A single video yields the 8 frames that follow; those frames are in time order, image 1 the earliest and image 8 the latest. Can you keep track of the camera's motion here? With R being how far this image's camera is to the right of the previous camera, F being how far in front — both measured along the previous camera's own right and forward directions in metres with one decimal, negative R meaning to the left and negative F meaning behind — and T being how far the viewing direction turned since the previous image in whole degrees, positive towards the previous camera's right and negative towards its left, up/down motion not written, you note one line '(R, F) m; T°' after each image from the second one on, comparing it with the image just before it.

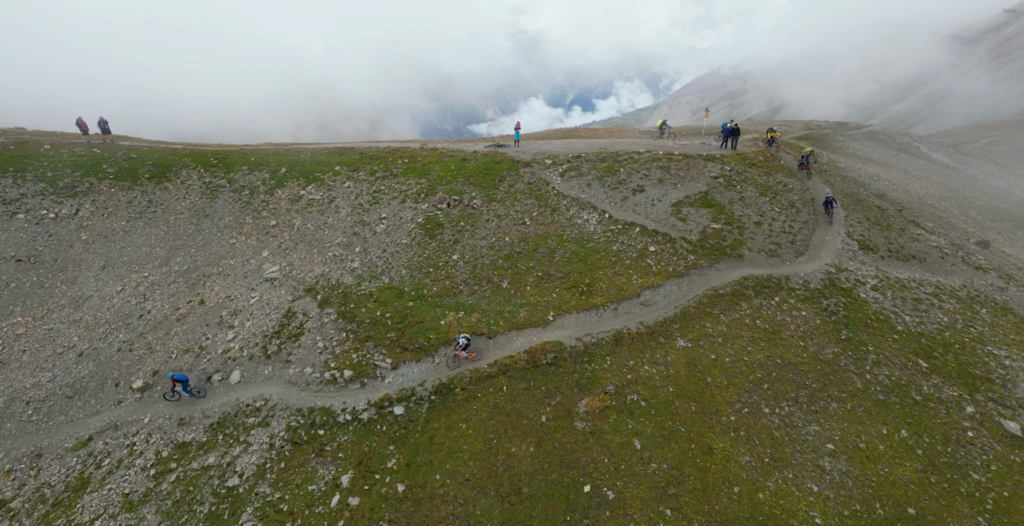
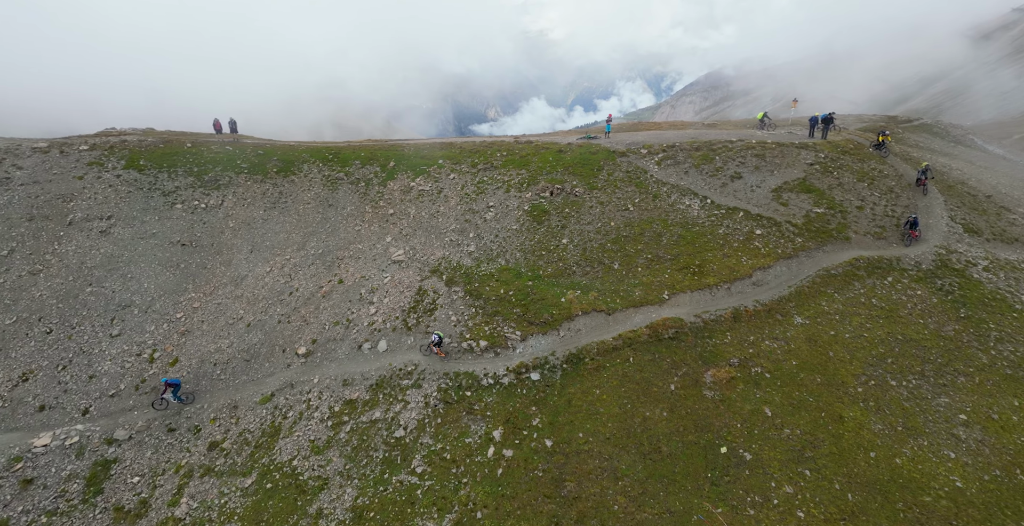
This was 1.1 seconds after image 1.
(-6.7, -3.1) m; -4°
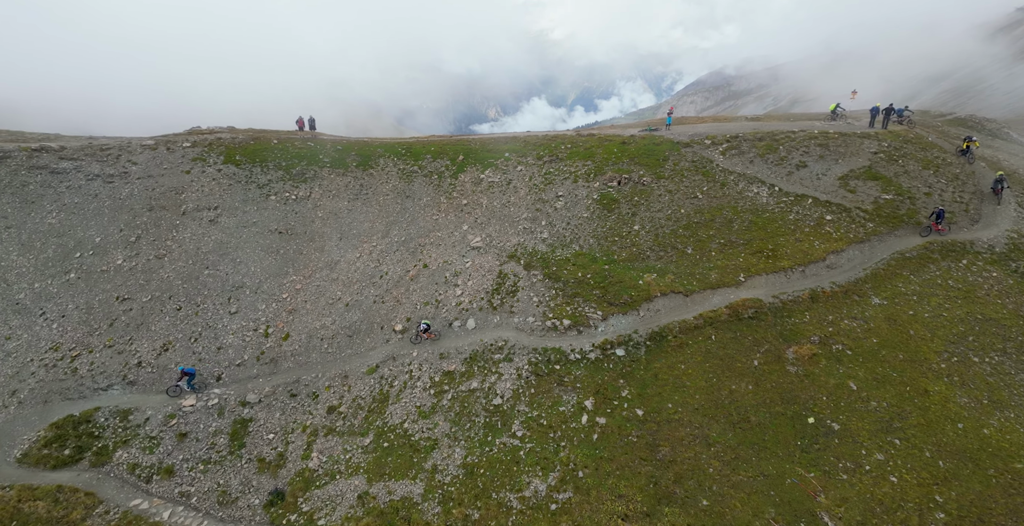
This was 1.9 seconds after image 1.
(-4.7, -2.7) m; -3°
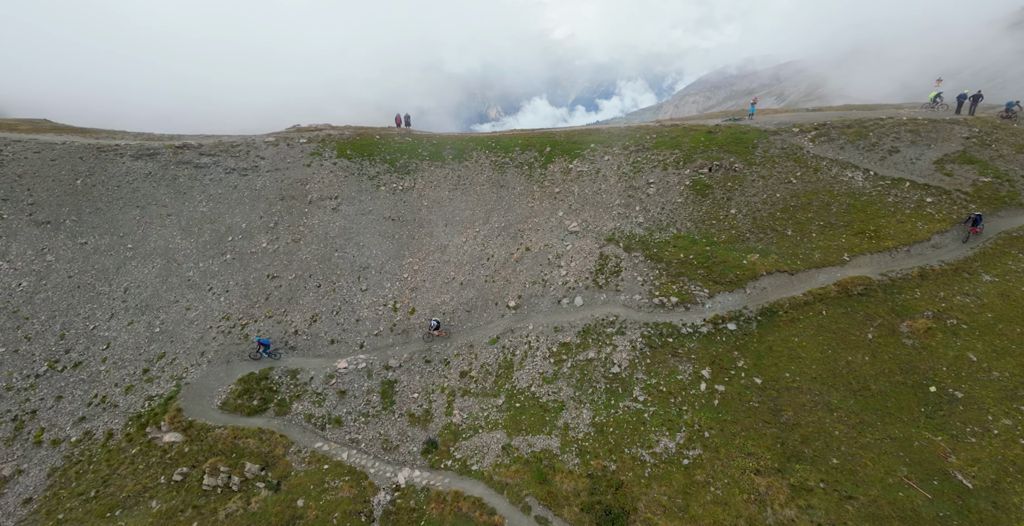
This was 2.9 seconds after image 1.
(-6.4, -3.4) m; -4°
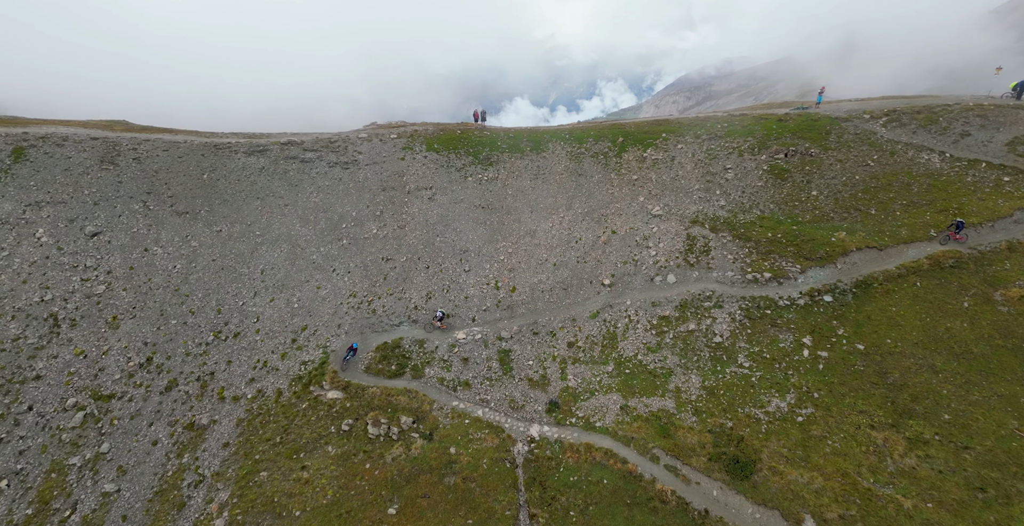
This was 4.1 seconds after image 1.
(-6.9, -3.6) m; -3°
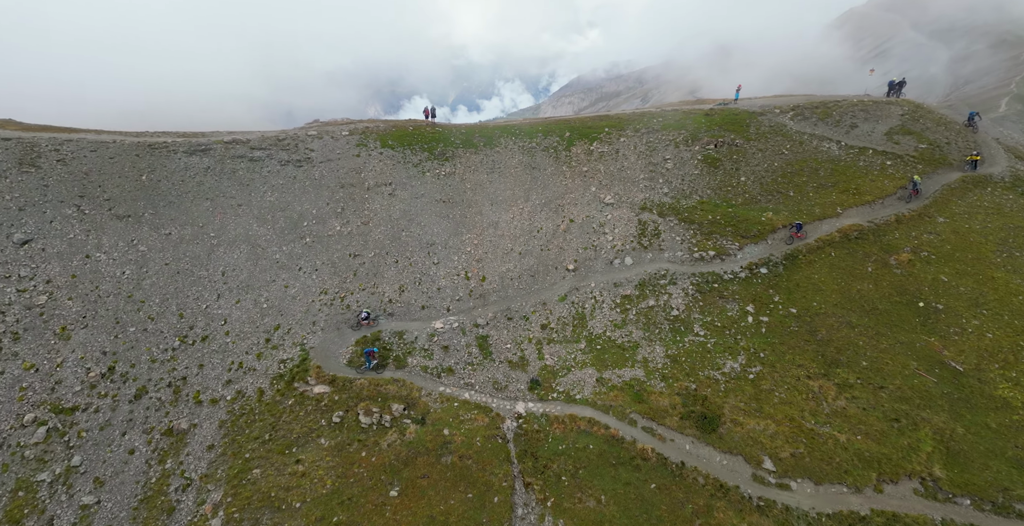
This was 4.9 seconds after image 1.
(-3.7, -1.6) m; +8°
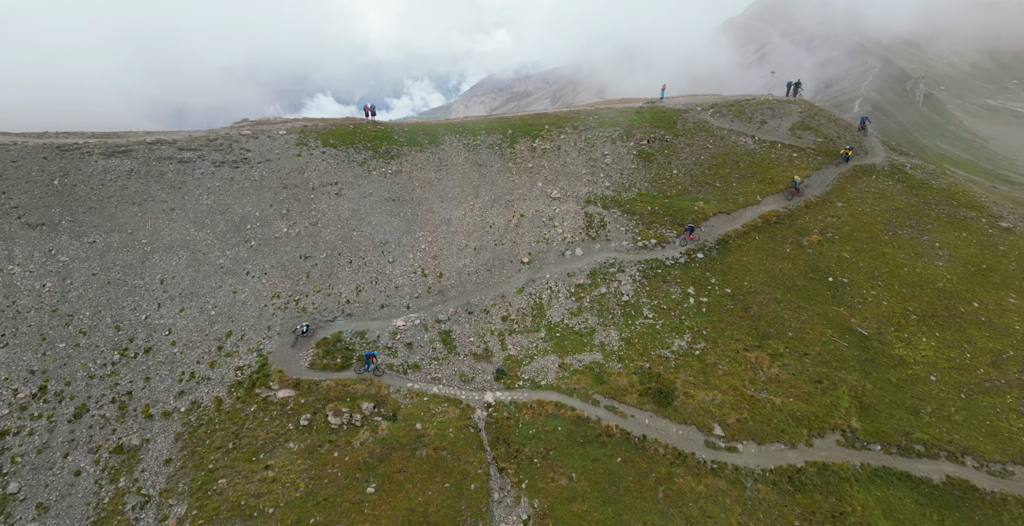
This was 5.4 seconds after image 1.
(-2.4, -0.9) m; +8°
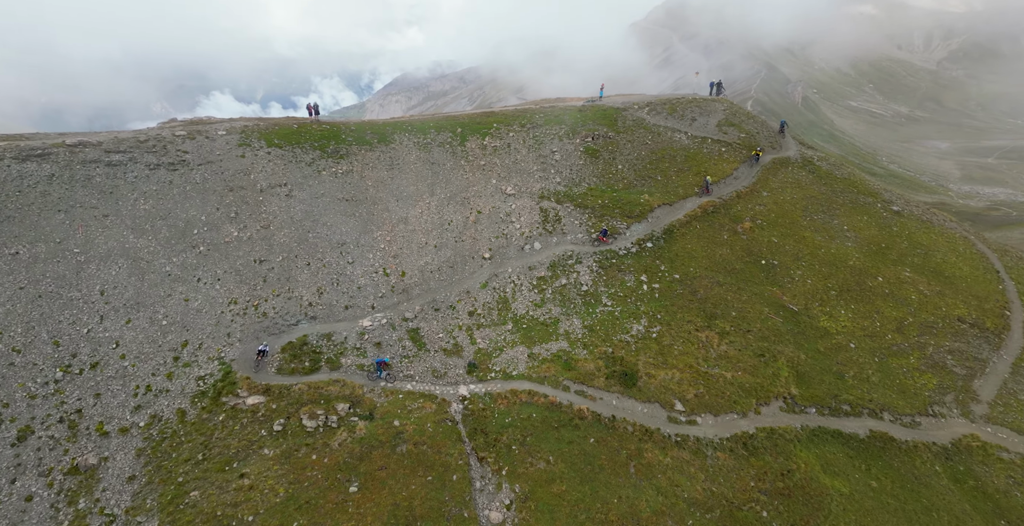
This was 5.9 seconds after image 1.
(-2.4, -0.8) m; +7°
